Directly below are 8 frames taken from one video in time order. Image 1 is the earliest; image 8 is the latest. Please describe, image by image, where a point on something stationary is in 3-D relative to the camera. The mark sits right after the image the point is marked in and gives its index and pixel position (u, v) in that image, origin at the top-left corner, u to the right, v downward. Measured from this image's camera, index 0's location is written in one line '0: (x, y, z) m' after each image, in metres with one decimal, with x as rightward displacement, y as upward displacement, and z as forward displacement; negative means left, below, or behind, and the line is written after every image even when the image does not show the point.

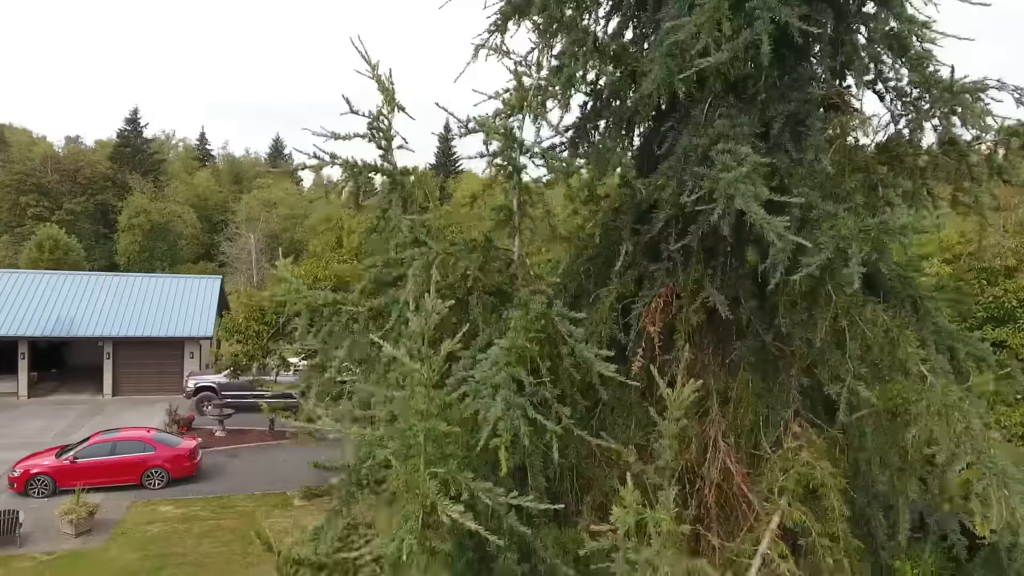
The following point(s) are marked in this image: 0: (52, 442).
0: (-11.0, -3.7, +14.7) m
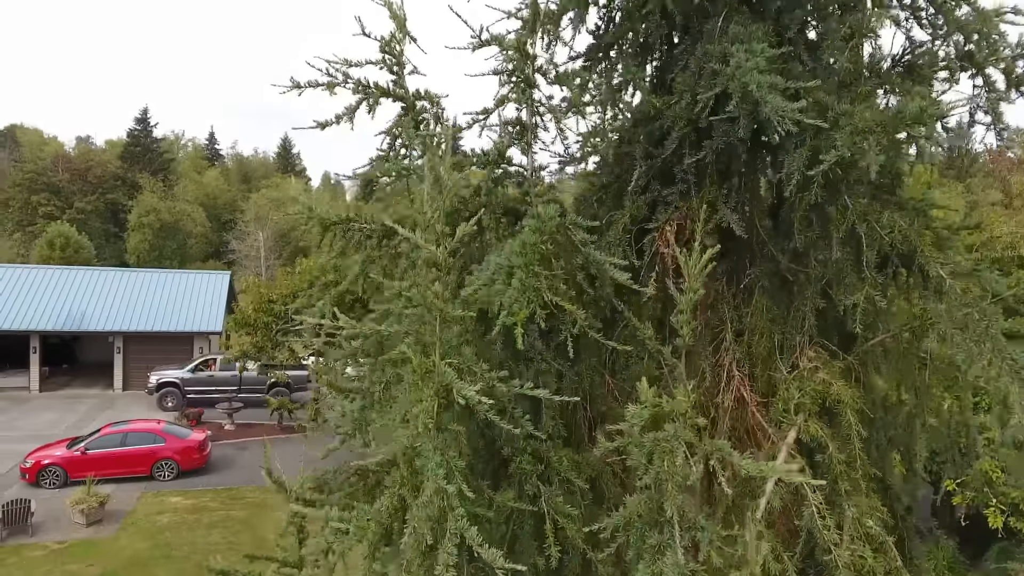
0: (-10.8, -3.5, +14.8) m
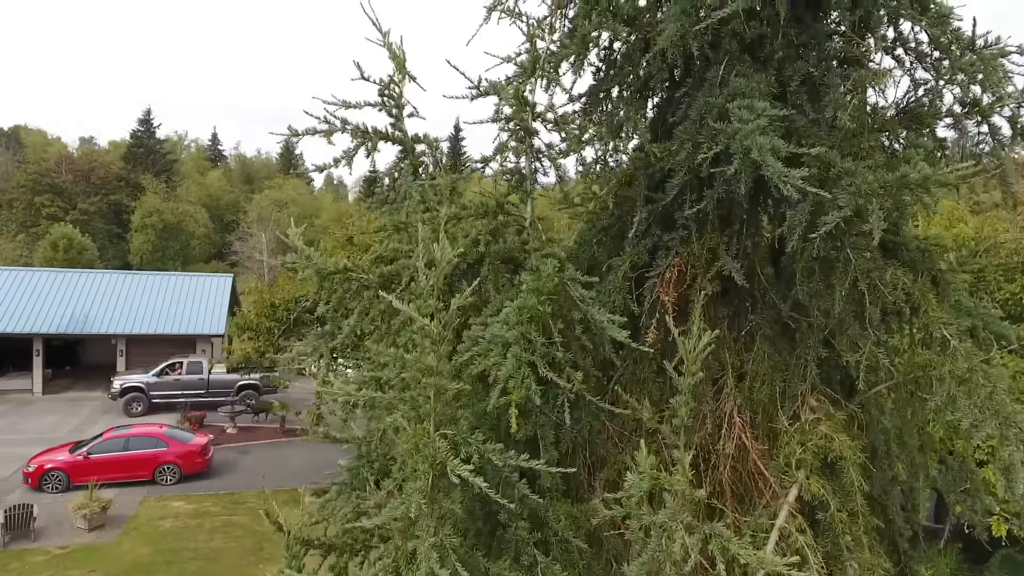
0: (-10.7, -3.6, +14.8) m
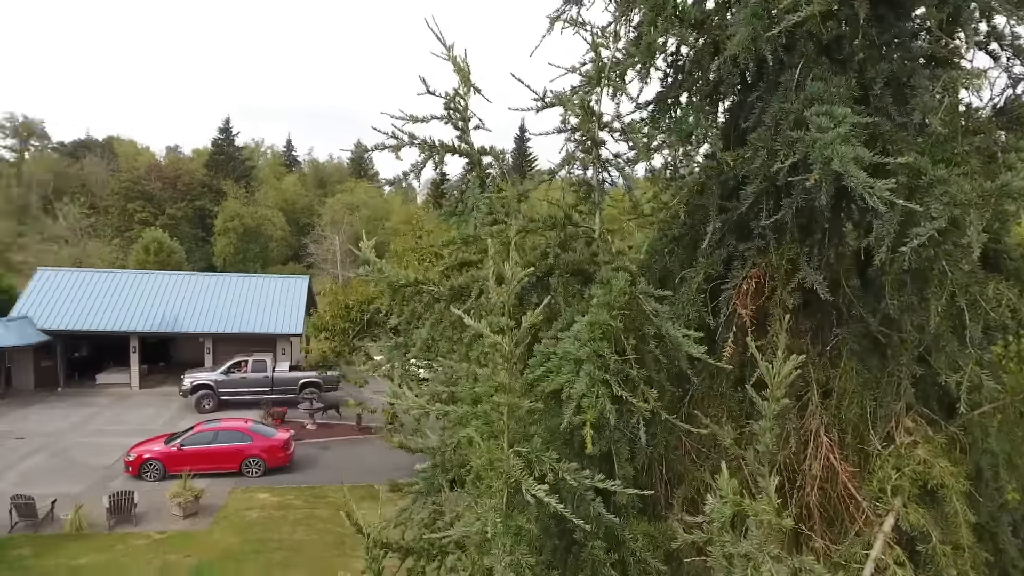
0: (-9.0, -3.7, +15.9) m
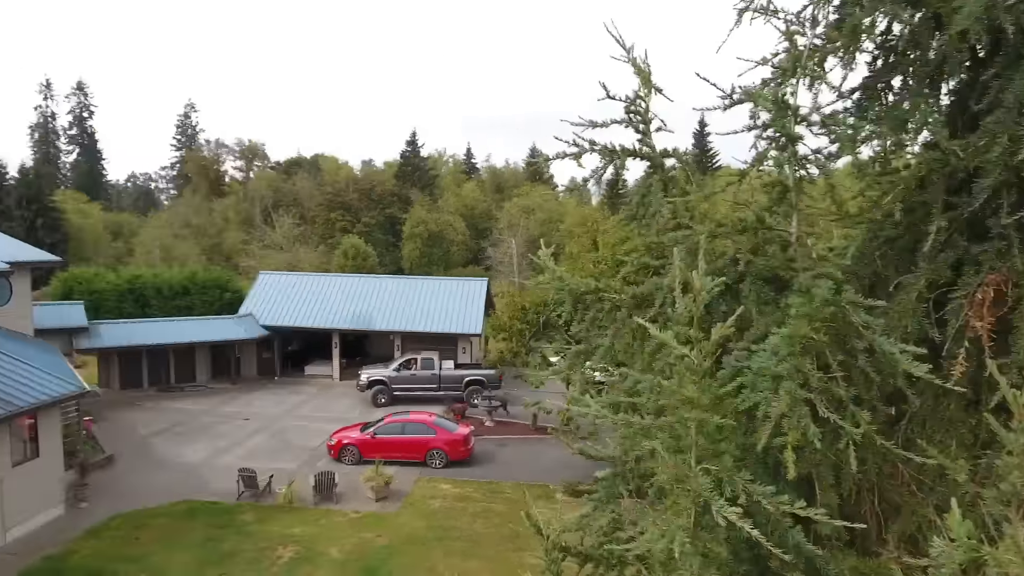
0: (-4.3, -3.7, +17.7) m
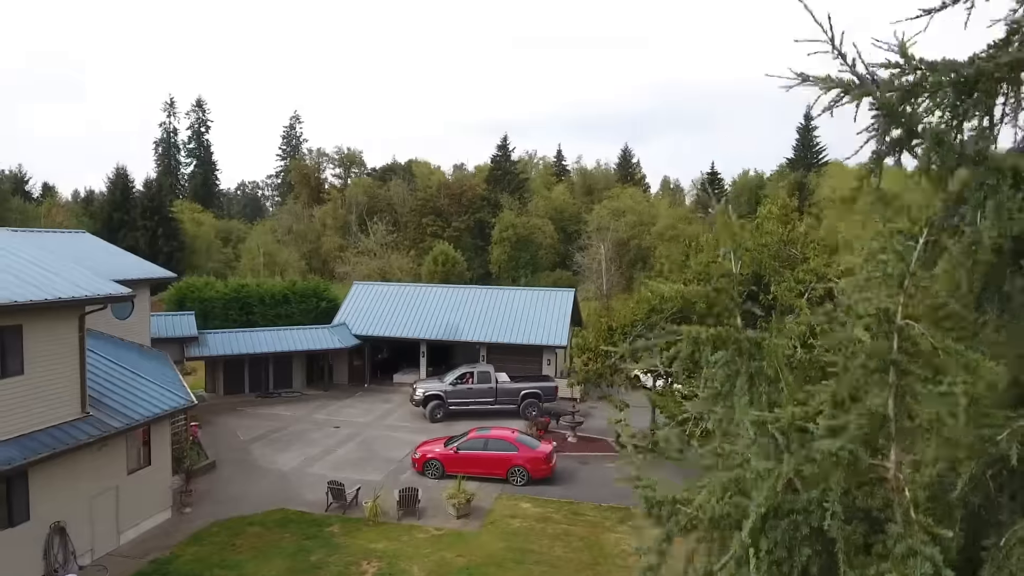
0: (-2.0, -4.2, +18.1) m
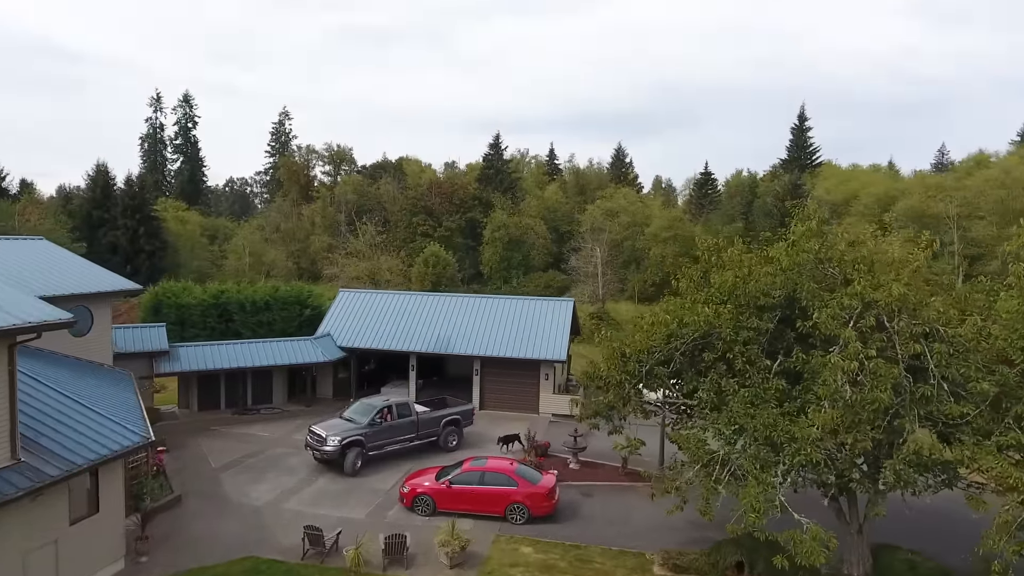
0: (-2.0, -4.5, +16.6) m
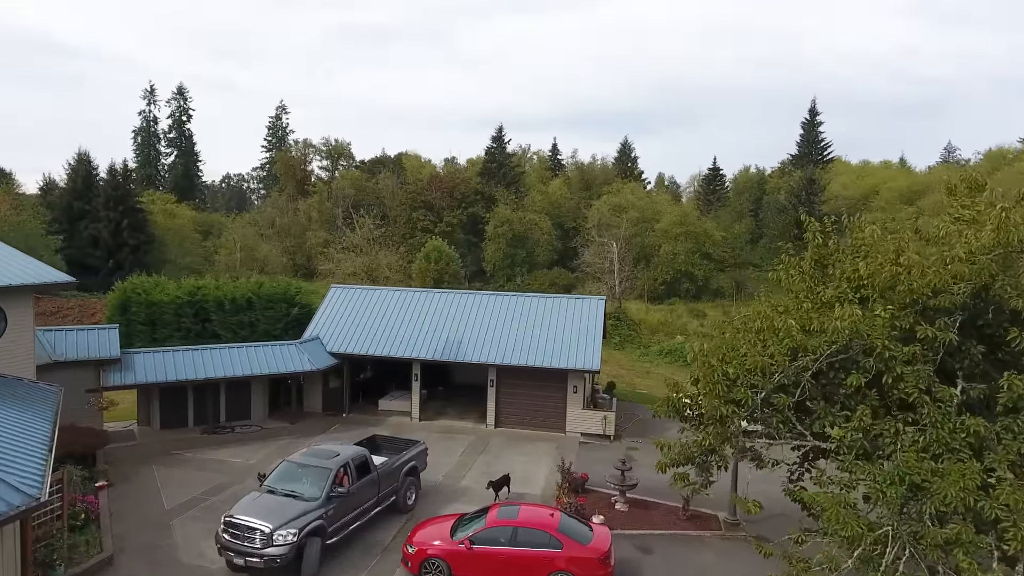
0: (-1.3, -4.4, +13.0) m
